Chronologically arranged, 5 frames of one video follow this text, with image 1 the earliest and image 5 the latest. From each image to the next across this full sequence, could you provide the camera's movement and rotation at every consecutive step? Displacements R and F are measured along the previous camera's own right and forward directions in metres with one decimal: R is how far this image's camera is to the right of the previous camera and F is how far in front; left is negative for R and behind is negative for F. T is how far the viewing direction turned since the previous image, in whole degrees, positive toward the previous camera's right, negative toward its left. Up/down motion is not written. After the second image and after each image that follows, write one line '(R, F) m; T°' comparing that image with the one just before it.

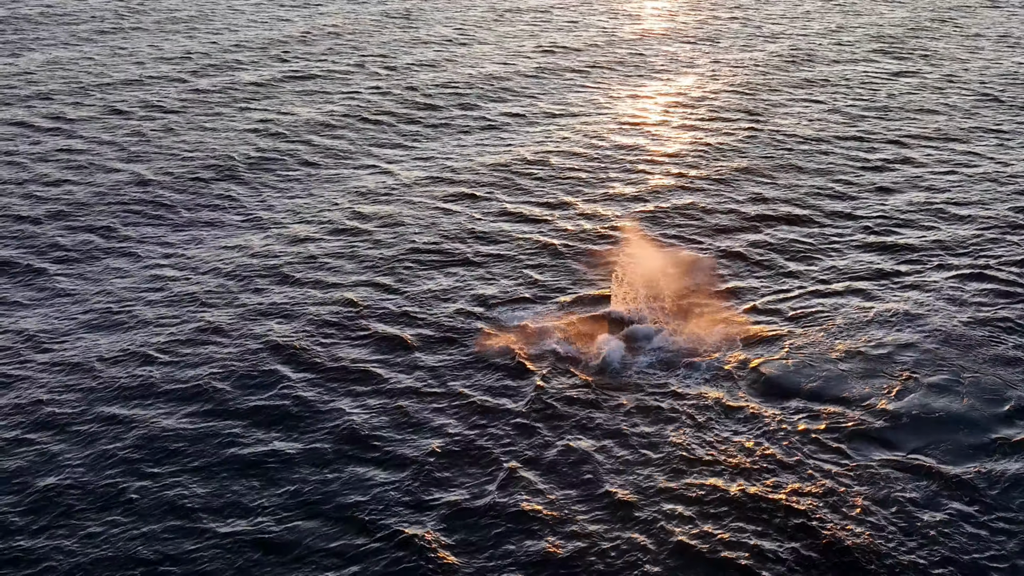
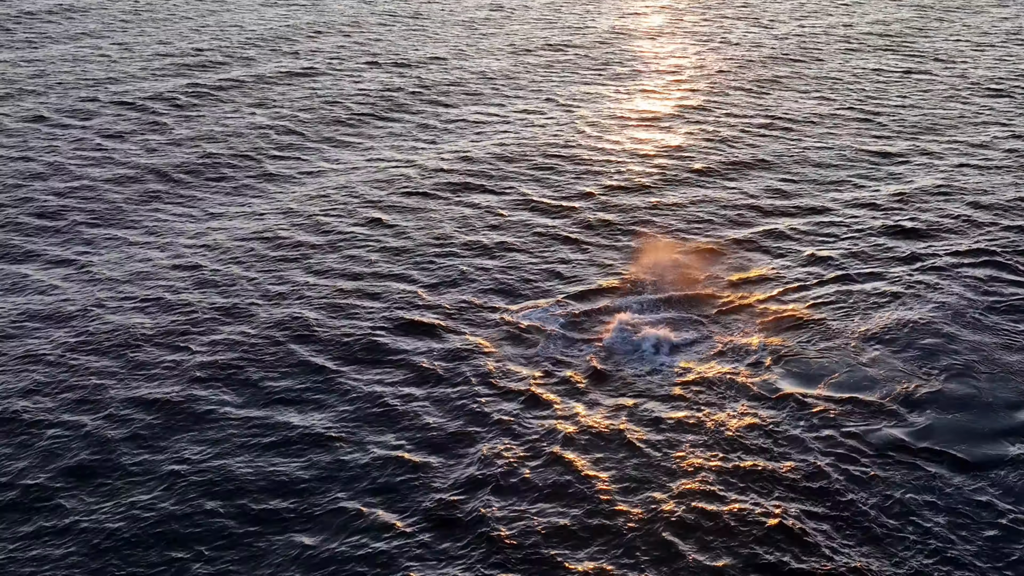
(+1.7, -0.7) m; -2°
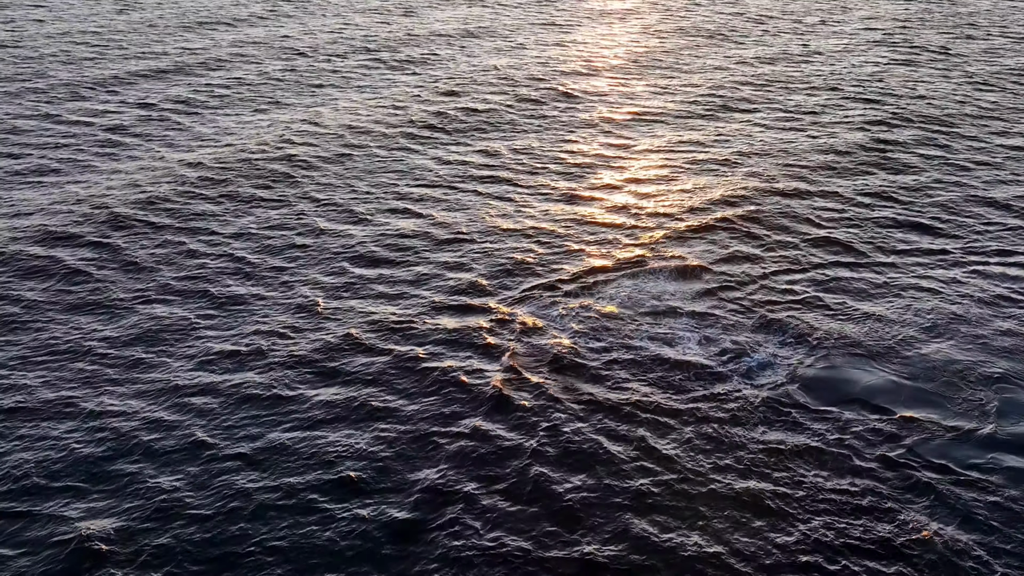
(-1.7, -0.2) m; +2°
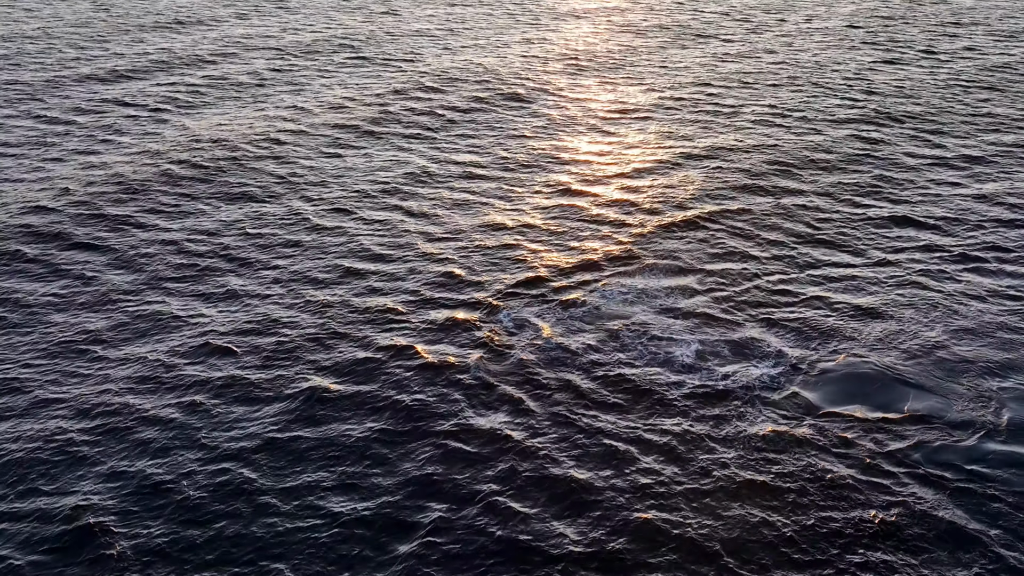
(+2.8, +0.2) m; -7°
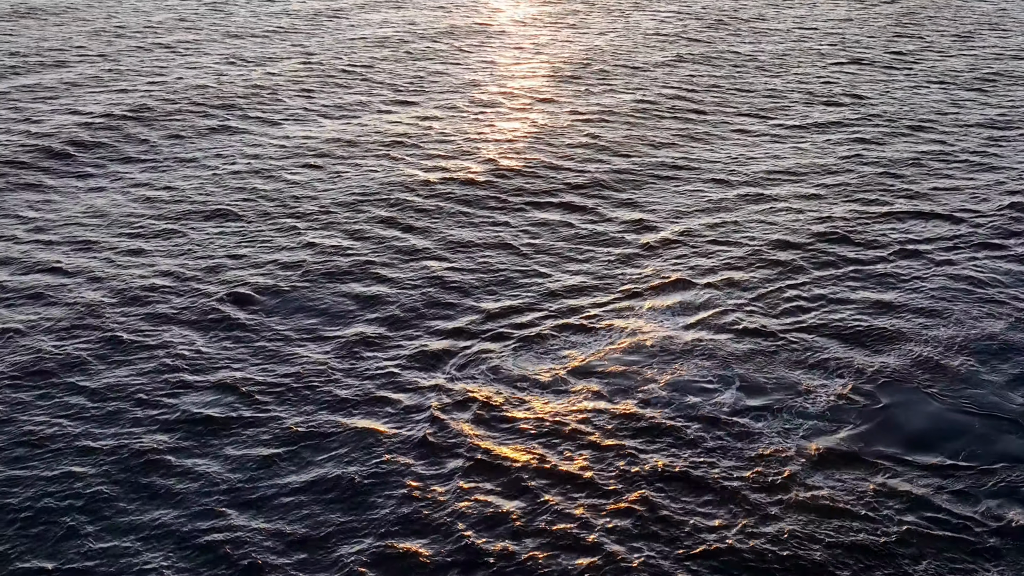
(-1.3, +0.7) m; +3°
